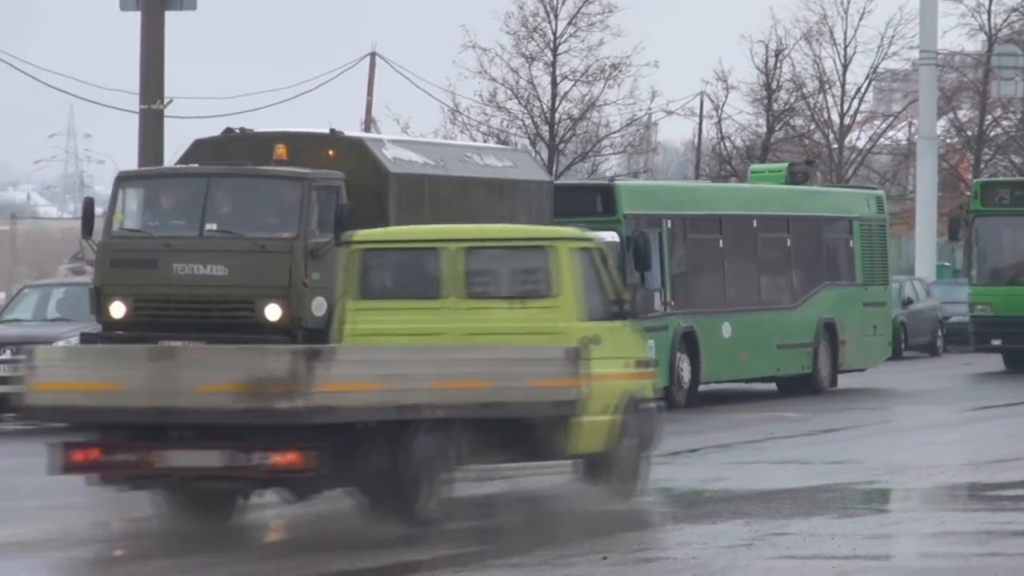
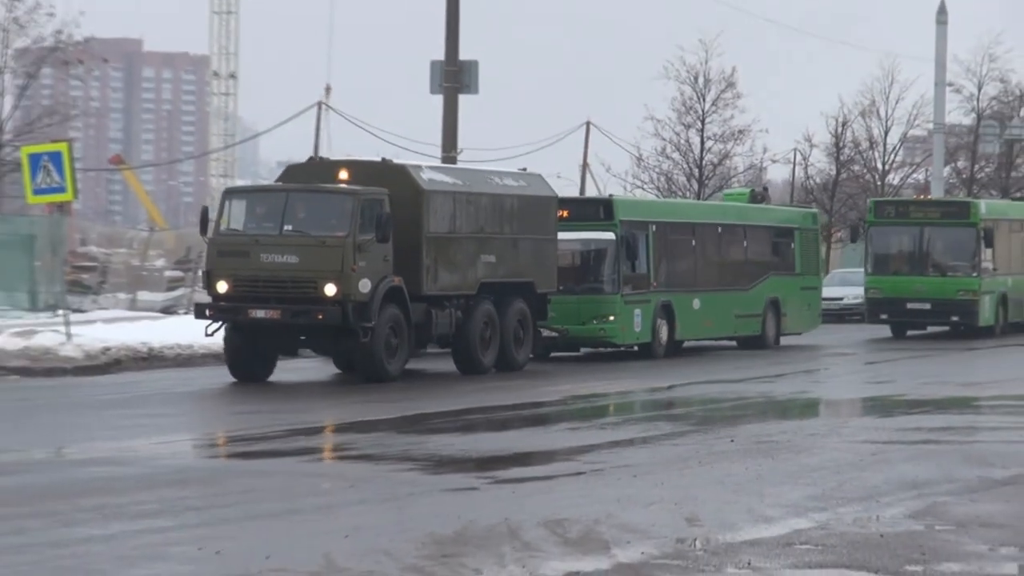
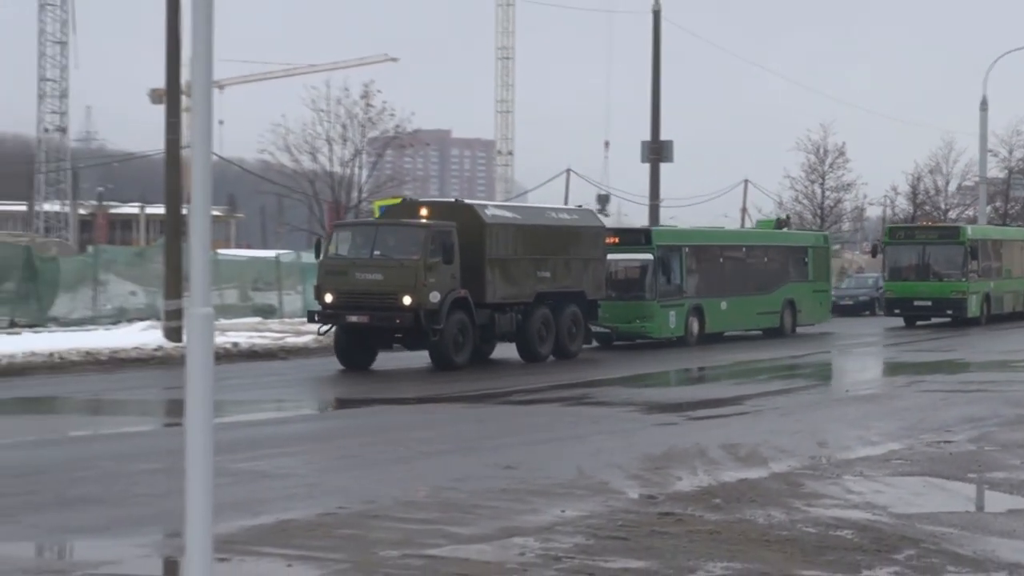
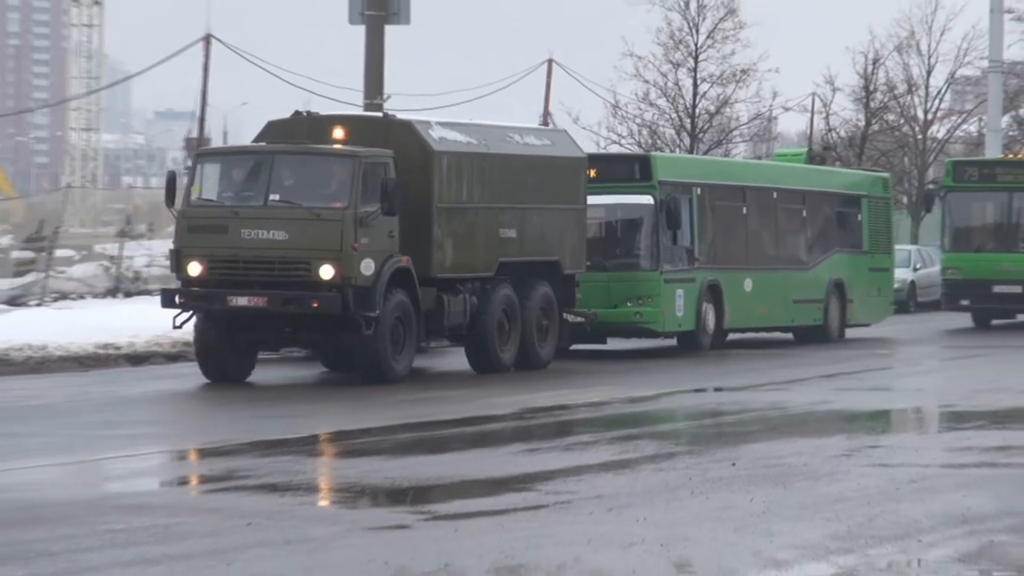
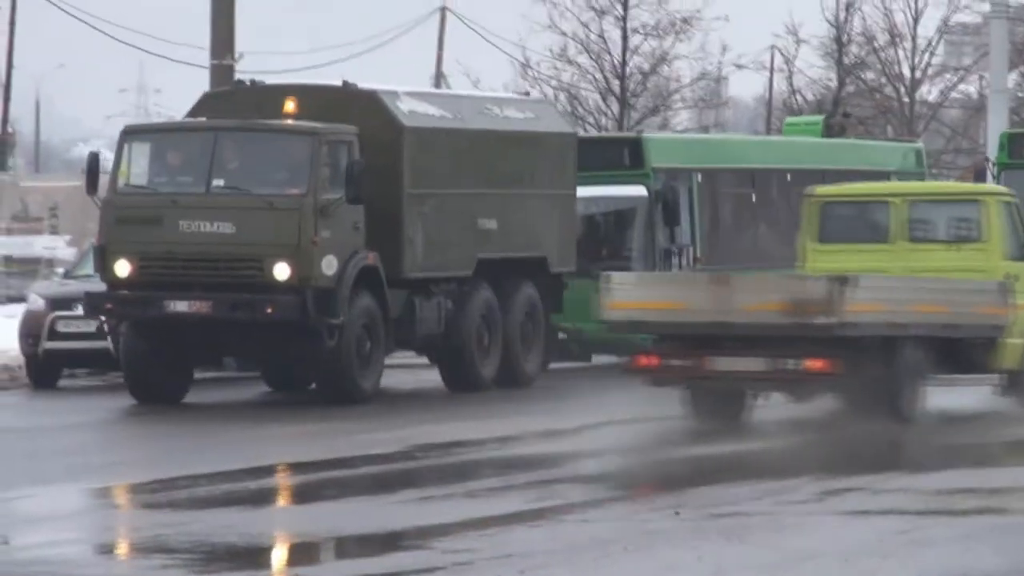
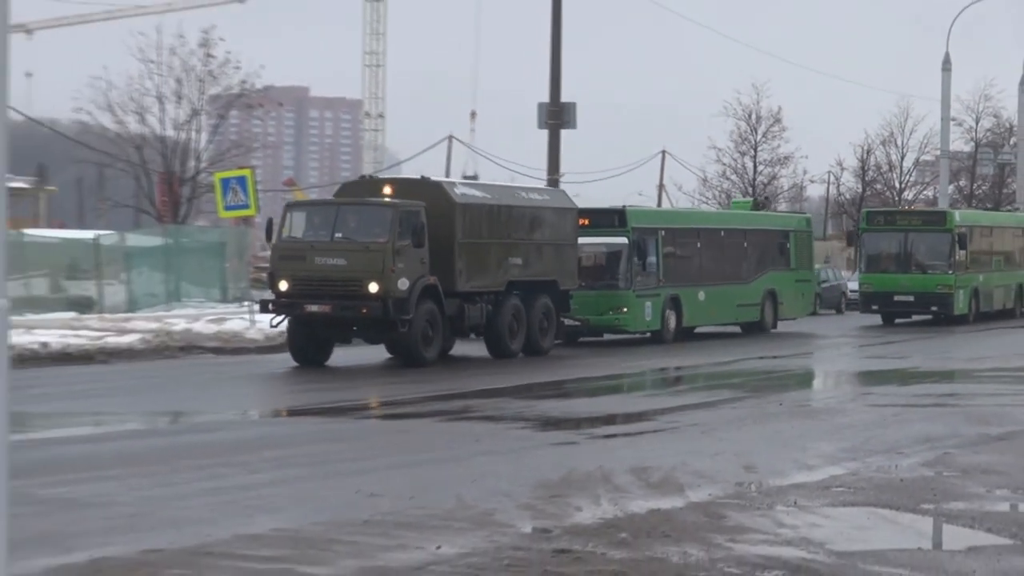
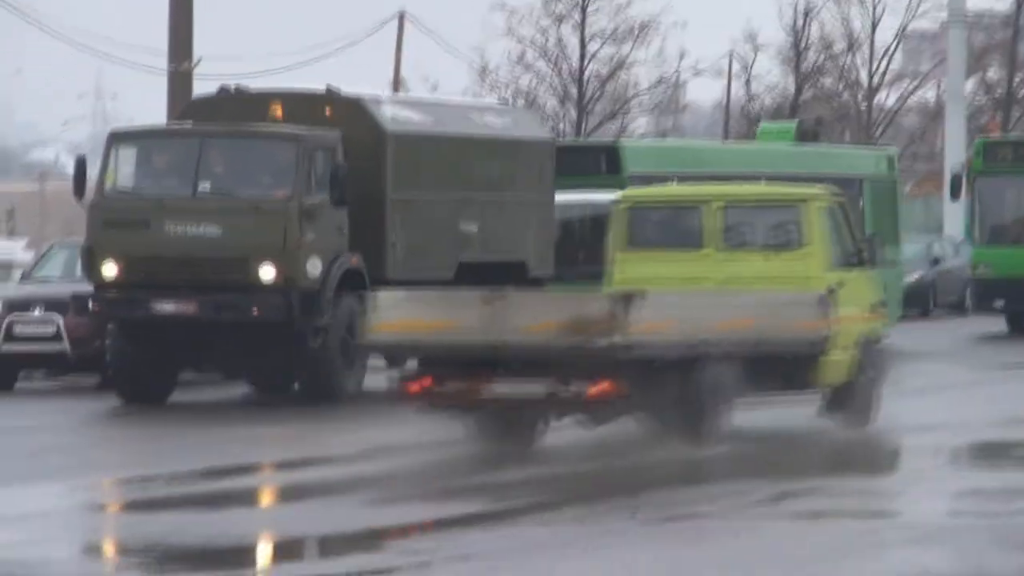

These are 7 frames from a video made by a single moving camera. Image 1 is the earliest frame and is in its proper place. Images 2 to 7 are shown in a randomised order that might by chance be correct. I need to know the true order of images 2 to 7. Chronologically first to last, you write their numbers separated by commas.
7, 5, 4, 2, 6, 3
